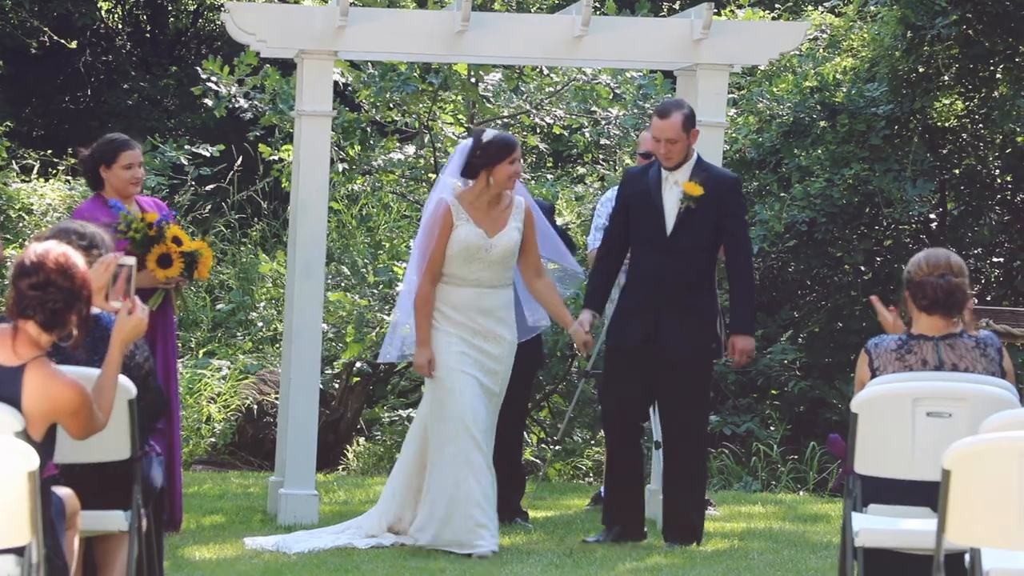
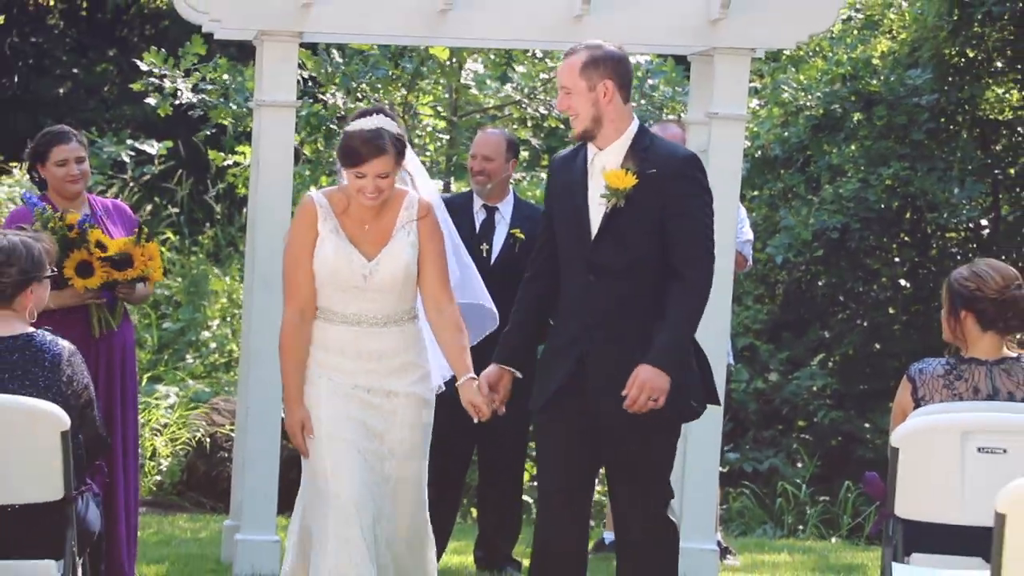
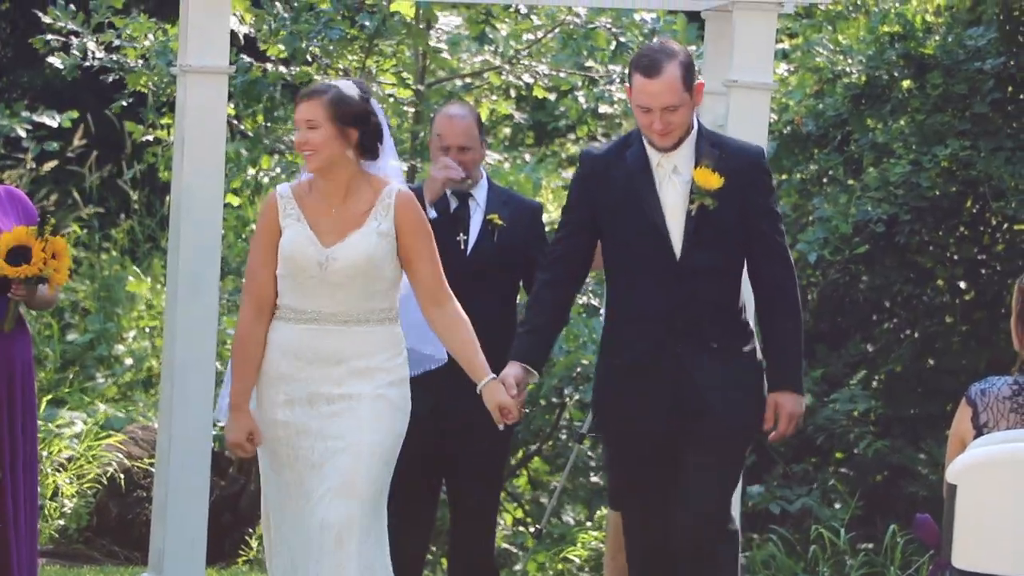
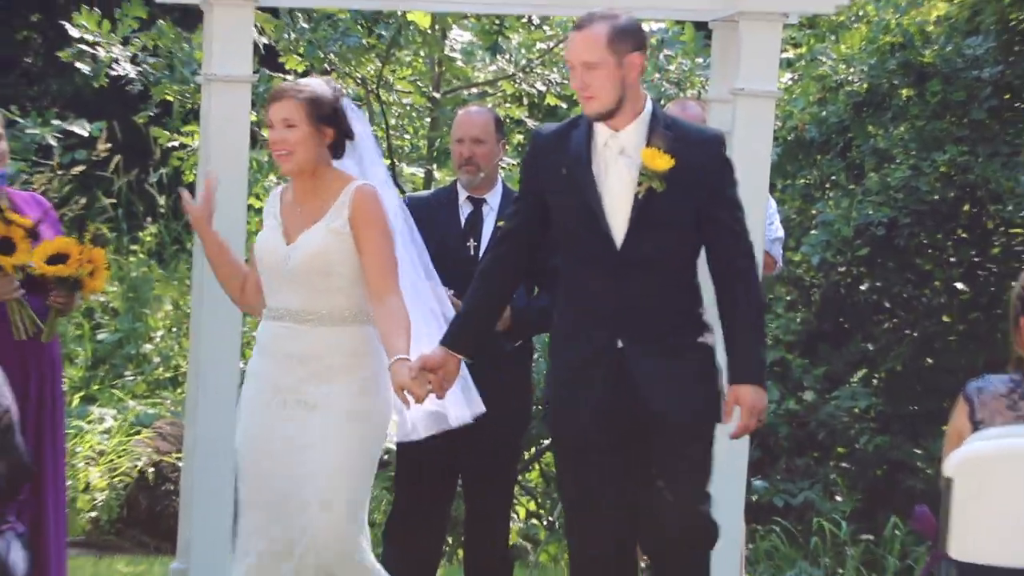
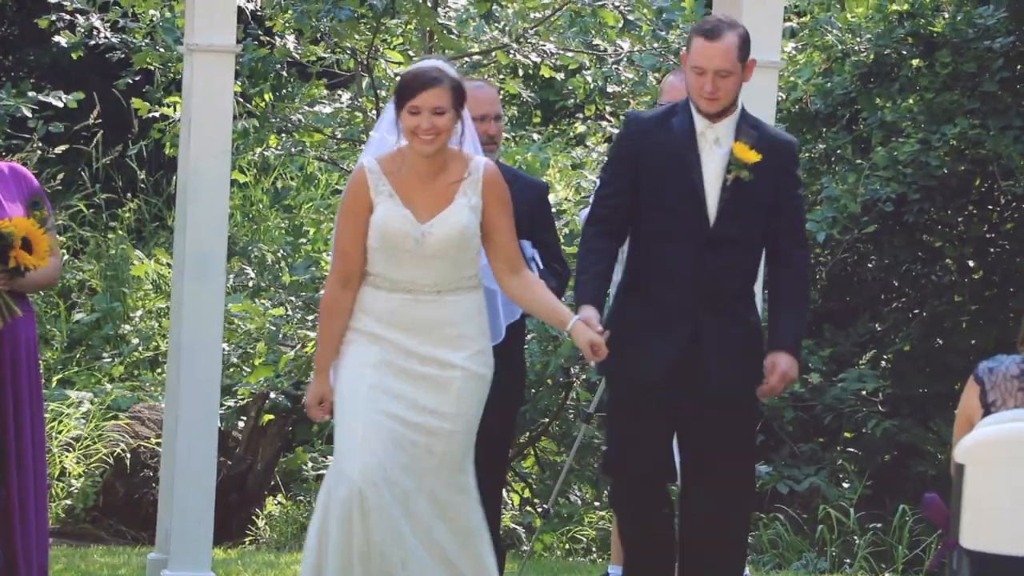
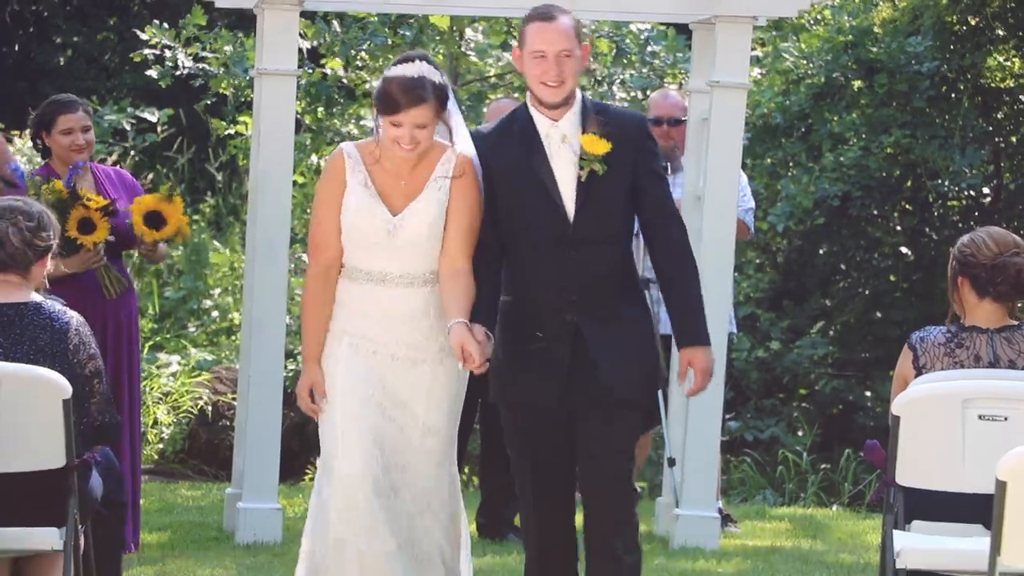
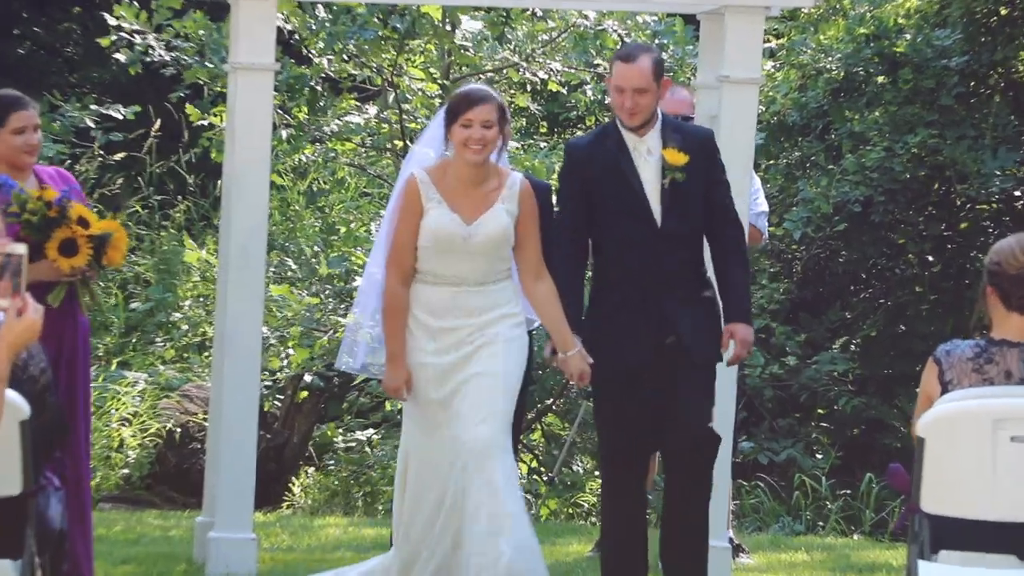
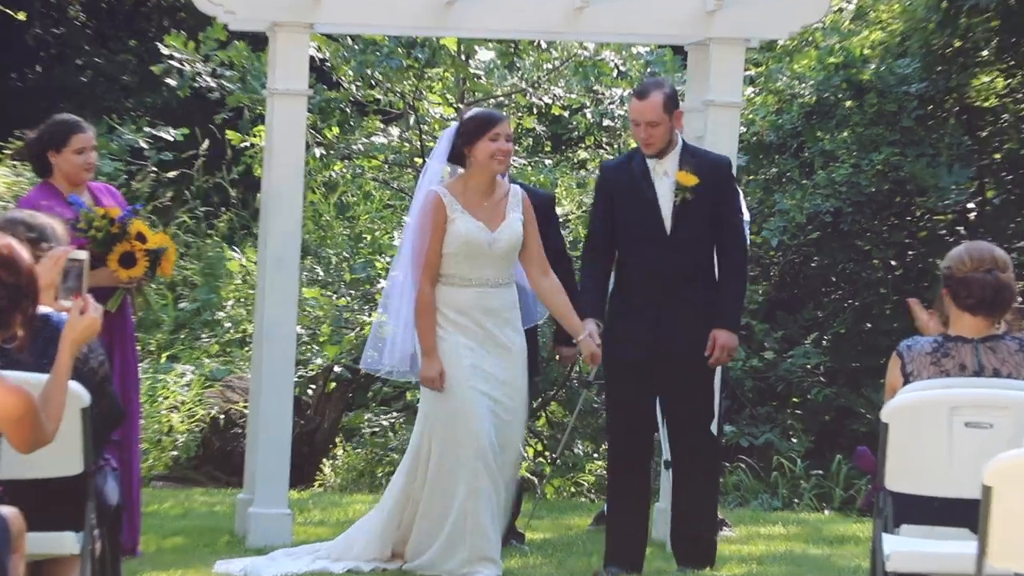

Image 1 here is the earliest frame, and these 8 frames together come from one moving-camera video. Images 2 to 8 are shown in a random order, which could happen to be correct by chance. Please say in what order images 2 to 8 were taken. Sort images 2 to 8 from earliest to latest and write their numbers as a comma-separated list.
8, 7, 5, 3, 4, 2, 6
